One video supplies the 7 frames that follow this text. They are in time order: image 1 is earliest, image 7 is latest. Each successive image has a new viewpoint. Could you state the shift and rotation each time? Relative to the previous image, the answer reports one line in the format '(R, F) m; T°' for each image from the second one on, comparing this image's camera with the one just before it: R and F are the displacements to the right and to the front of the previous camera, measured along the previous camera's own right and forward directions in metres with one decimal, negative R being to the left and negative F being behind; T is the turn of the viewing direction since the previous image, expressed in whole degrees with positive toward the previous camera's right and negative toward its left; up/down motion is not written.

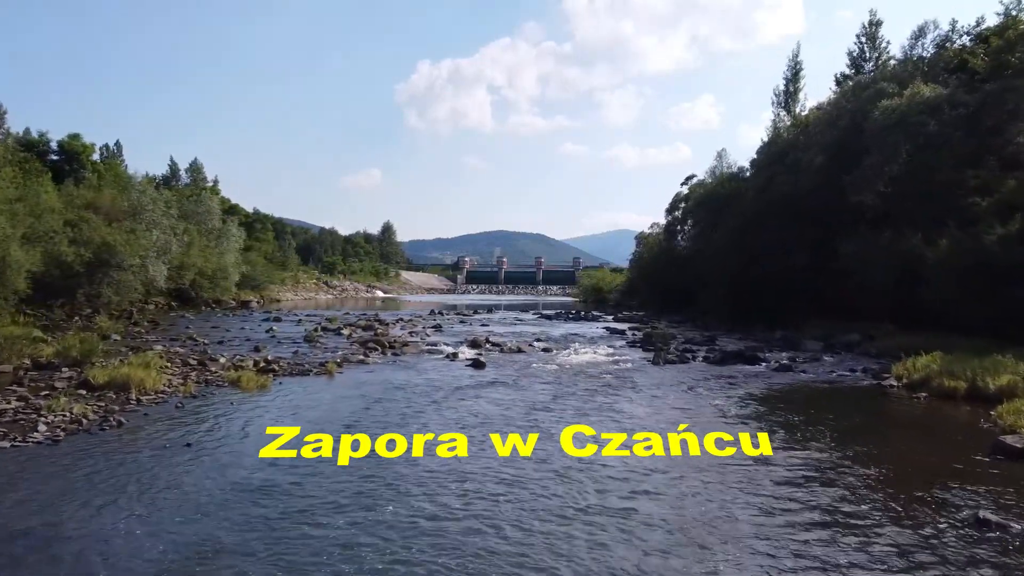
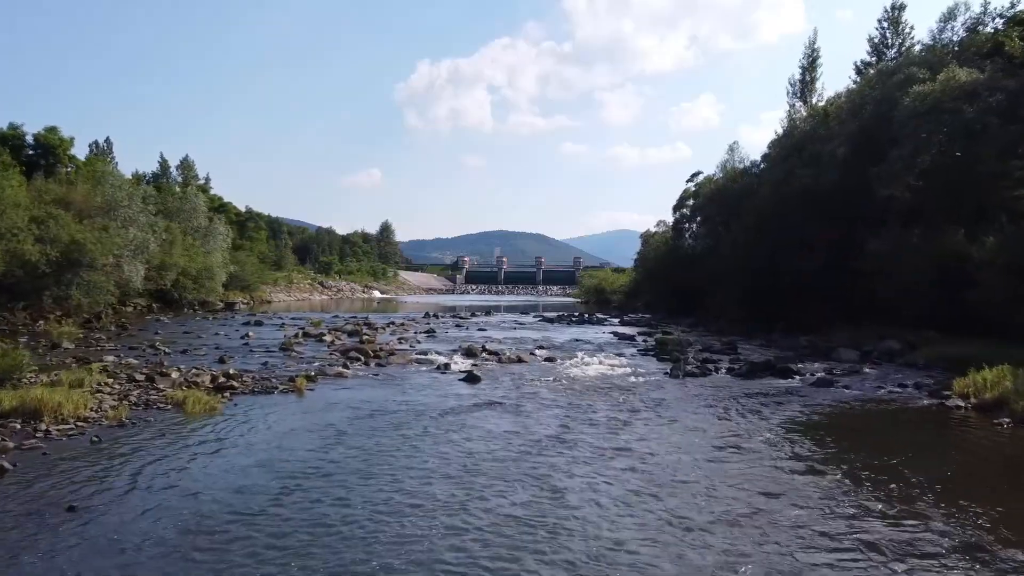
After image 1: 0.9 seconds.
(+0.1, +3.3) m; 0°
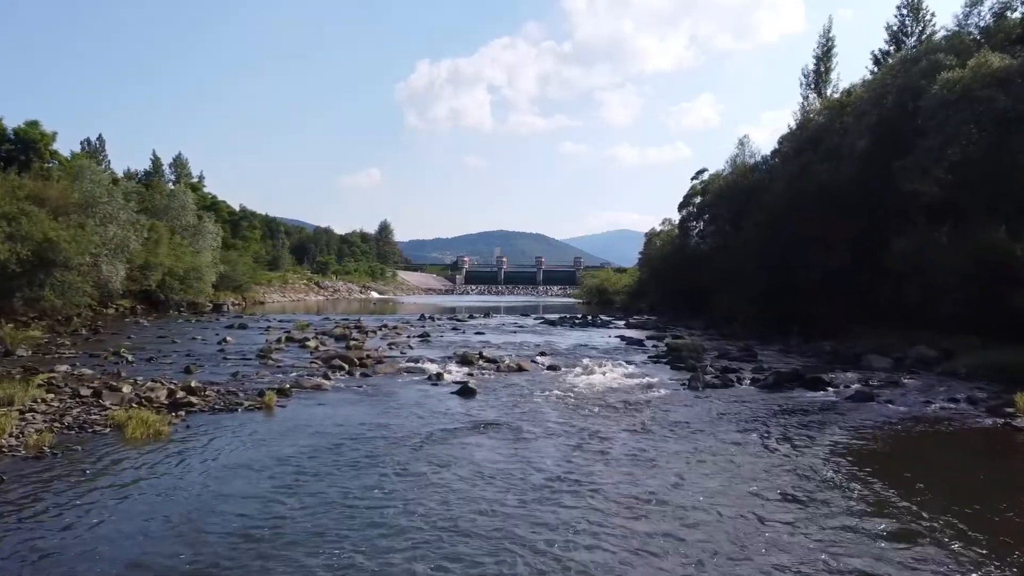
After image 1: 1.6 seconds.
(0.0, +2.6) m; 0°
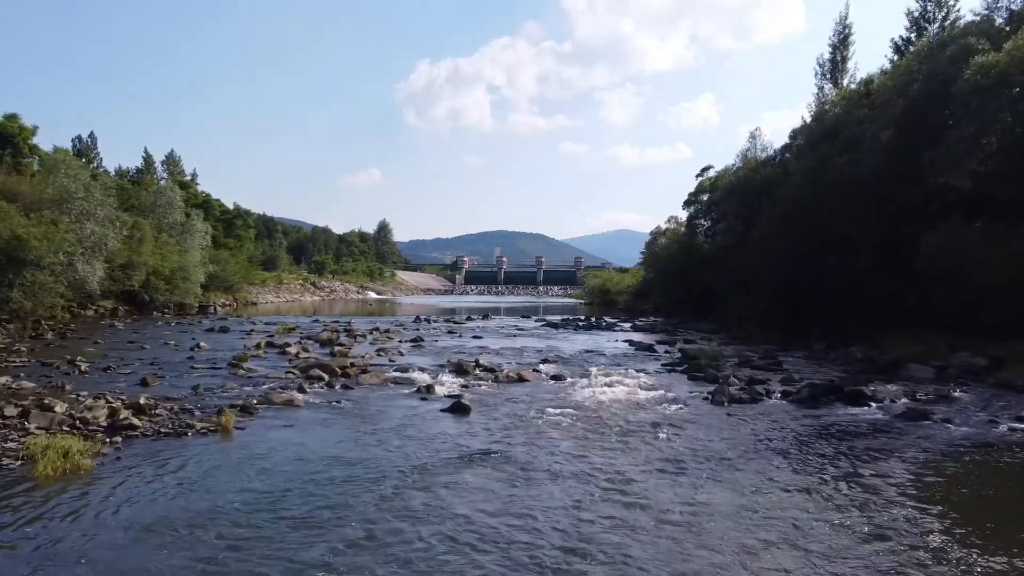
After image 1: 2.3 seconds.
(0.0, +2.6) m; 0°
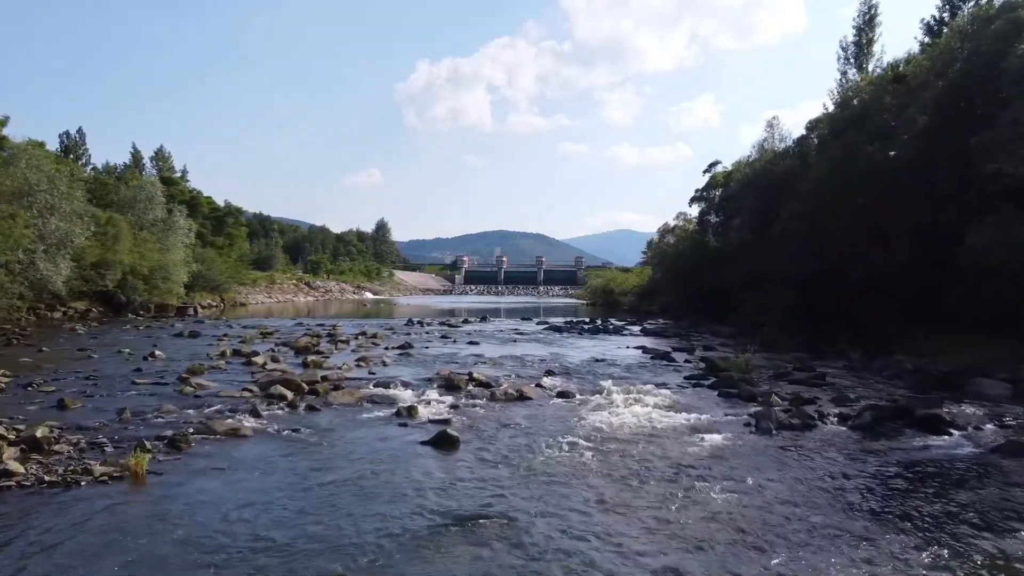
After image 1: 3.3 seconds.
(0.0, +3.5) m; 0°
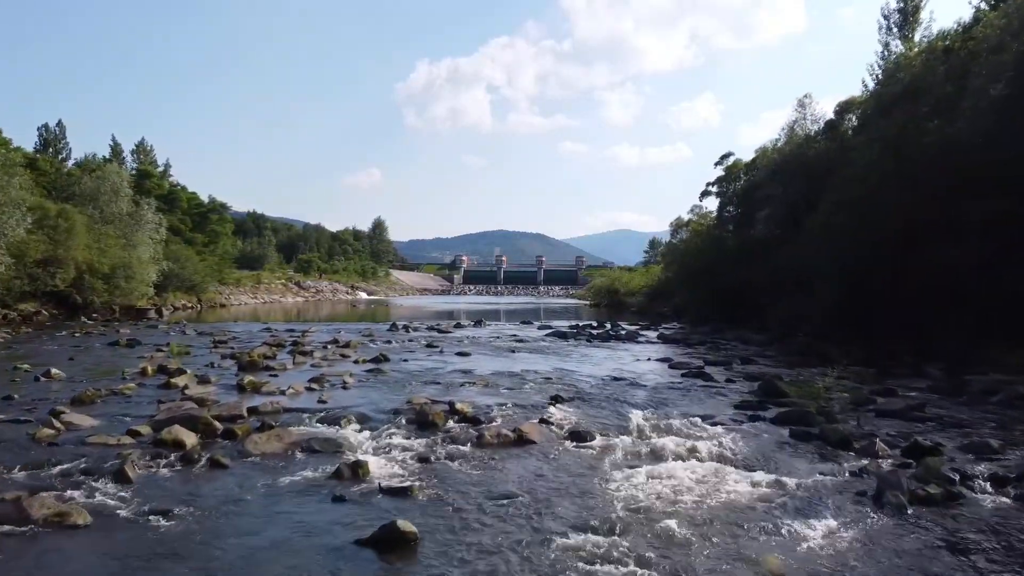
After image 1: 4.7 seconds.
(+0.2, +5.5) m; 0°
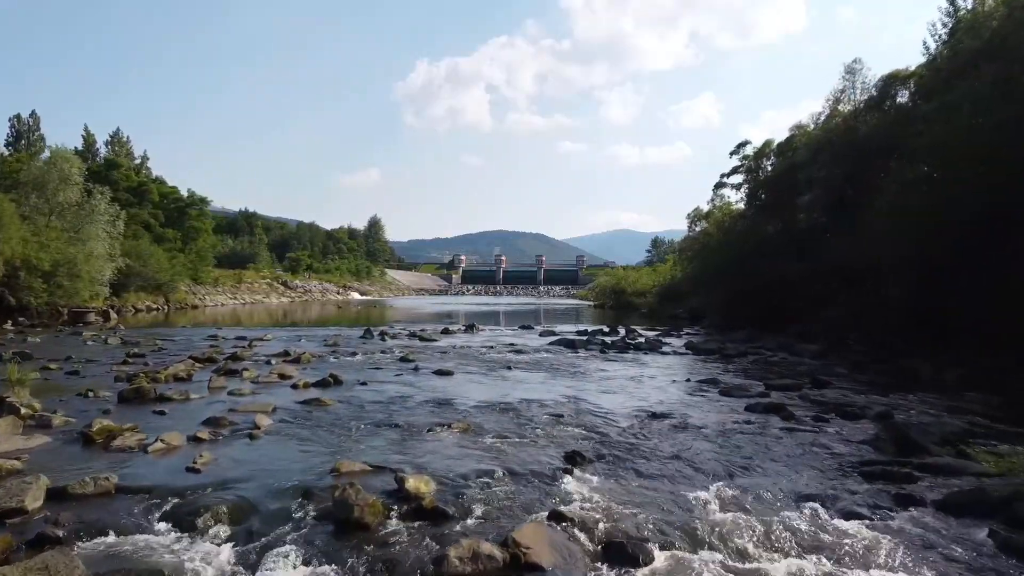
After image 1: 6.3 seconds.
(+0.3, +6.5) m; 0°
